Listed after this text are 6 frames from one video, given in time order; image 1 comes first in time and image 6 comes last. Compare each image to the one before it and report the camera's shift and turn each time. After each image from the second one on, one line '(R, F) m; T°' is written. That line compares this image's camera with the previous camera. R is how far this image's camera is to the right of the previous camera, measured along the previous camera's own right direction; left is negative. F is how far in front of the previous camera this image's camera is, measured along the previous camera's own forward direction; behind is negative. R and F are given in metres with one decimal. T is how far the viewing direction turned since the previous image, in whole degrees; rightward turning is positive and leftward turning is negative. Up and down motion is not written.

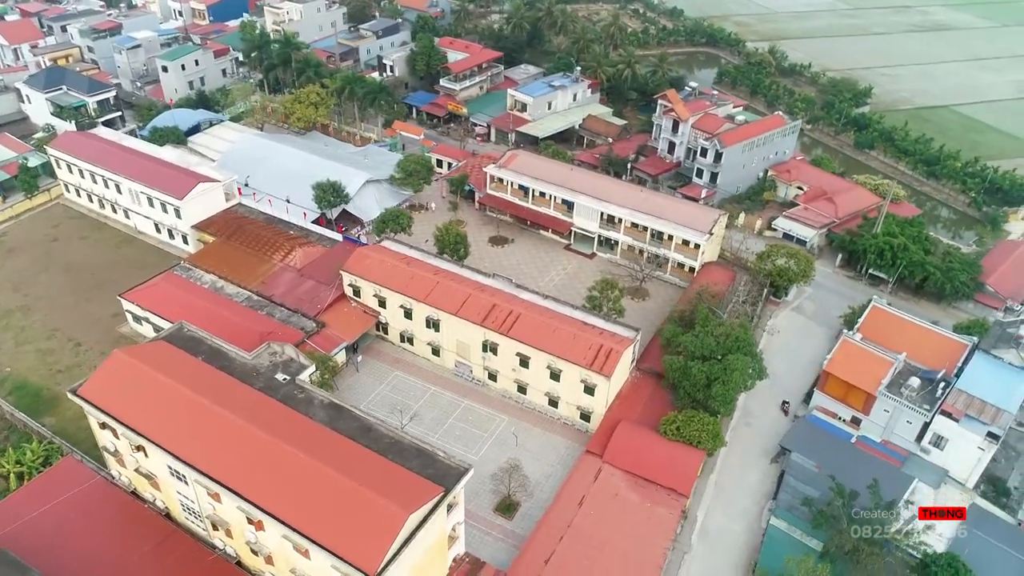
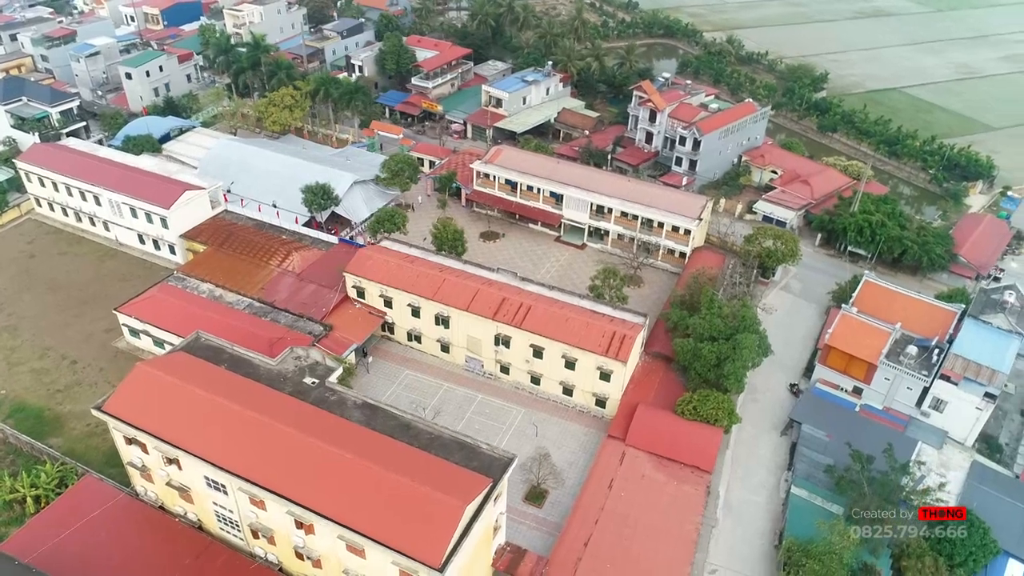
(-3.0, -0.3) m; +4°
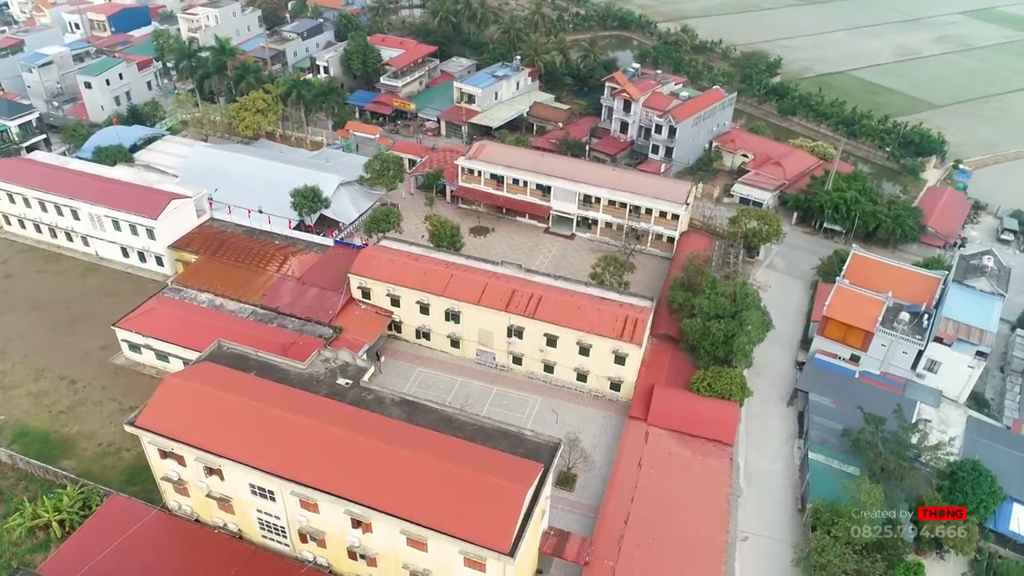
(-3.4, -0.3) m; +4°
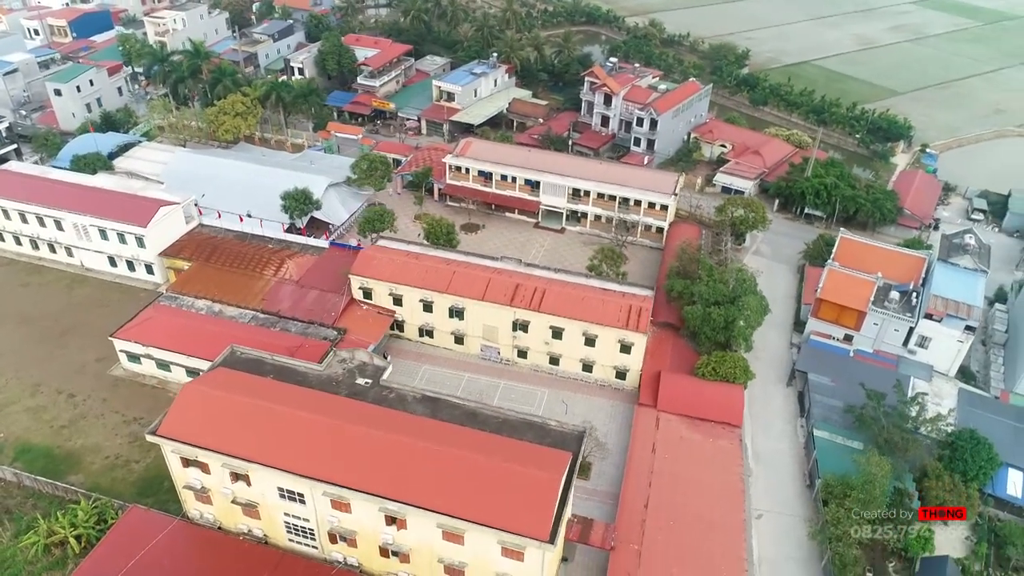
(-2.1, -0.3) m; +3°
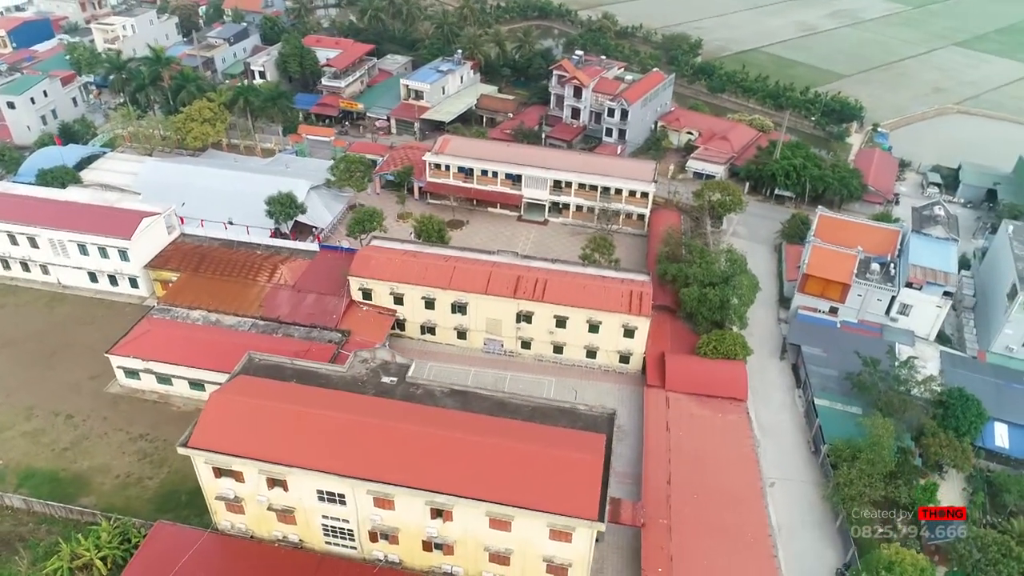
(-3.0, -0.4) m; +4°
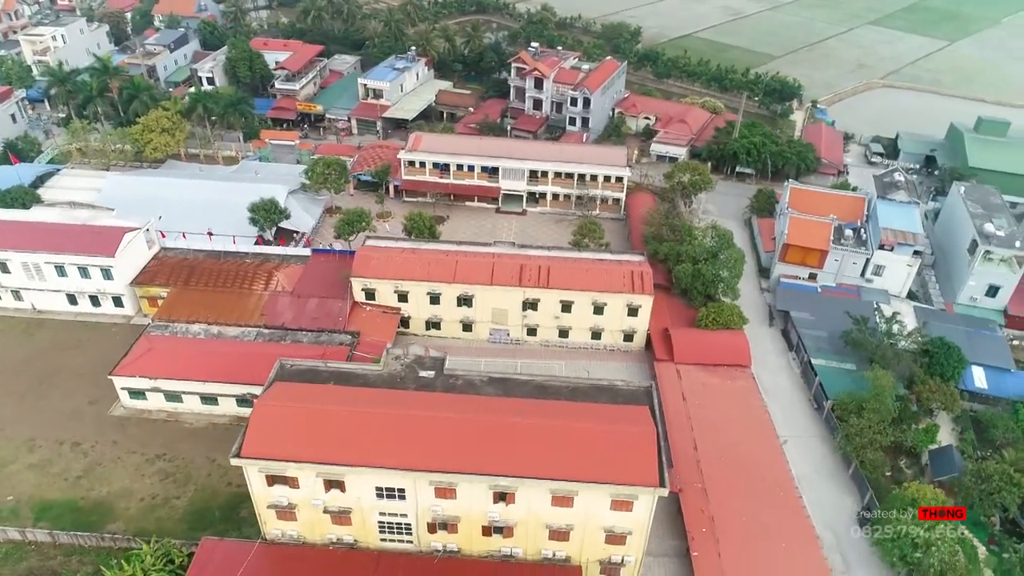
(-4.2, -0.5) m; +6°
